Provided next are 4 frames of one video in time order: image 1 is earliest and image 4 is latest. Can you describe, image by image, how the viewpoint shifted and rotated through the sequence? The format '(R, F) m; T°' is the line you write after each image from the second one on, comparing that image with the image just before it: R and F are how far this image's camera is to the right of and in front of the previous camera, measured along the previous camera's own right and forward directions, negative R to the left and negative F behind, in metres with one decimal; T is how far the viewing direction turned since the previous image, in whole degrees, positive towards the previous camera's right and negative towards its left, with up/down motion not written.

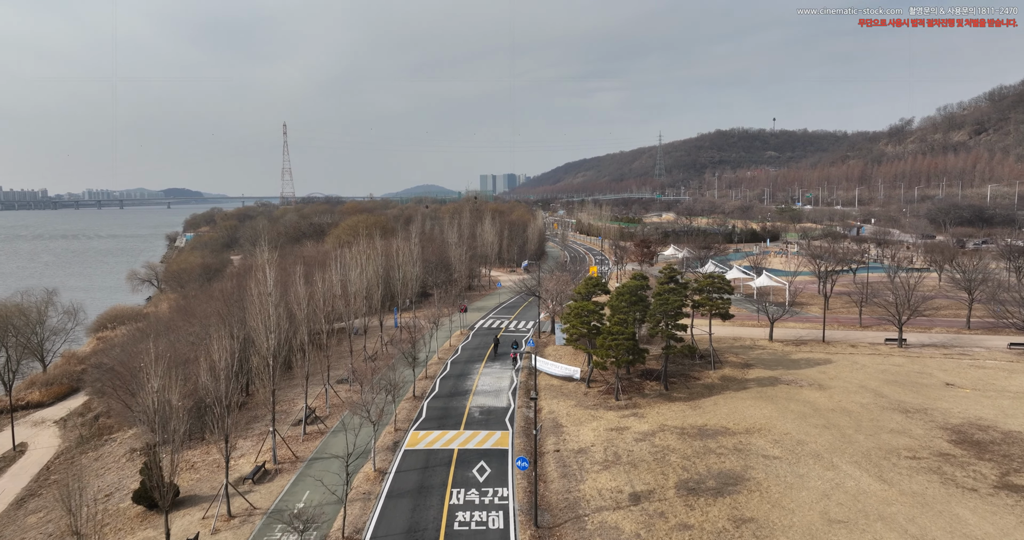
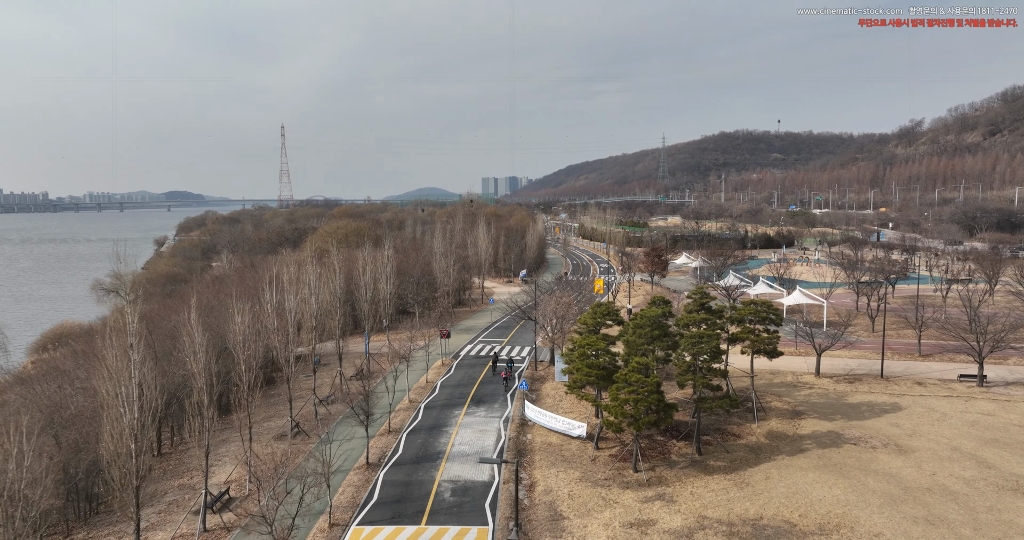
(+0.5, +7.5) m; 0°
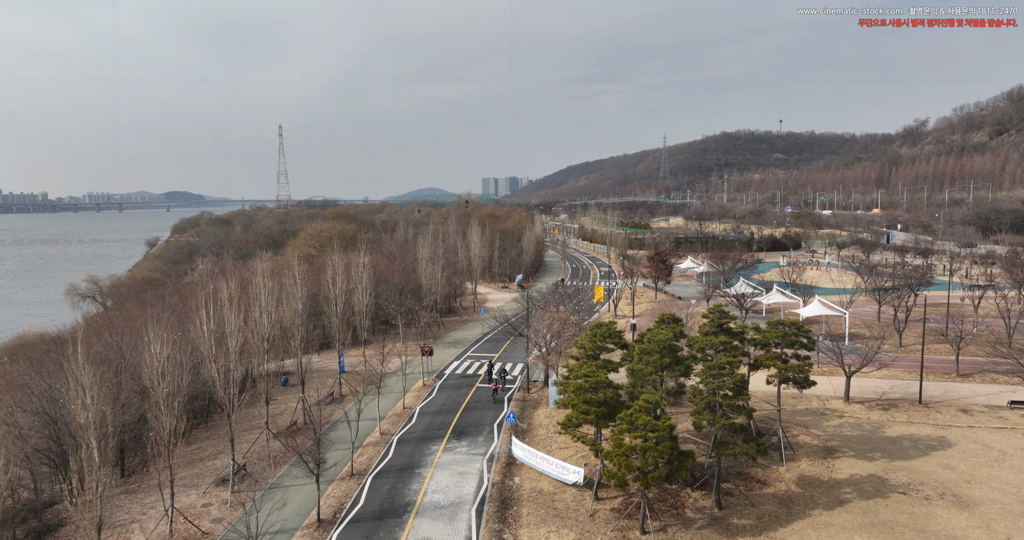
(+0.5, +4.1) m; 0°
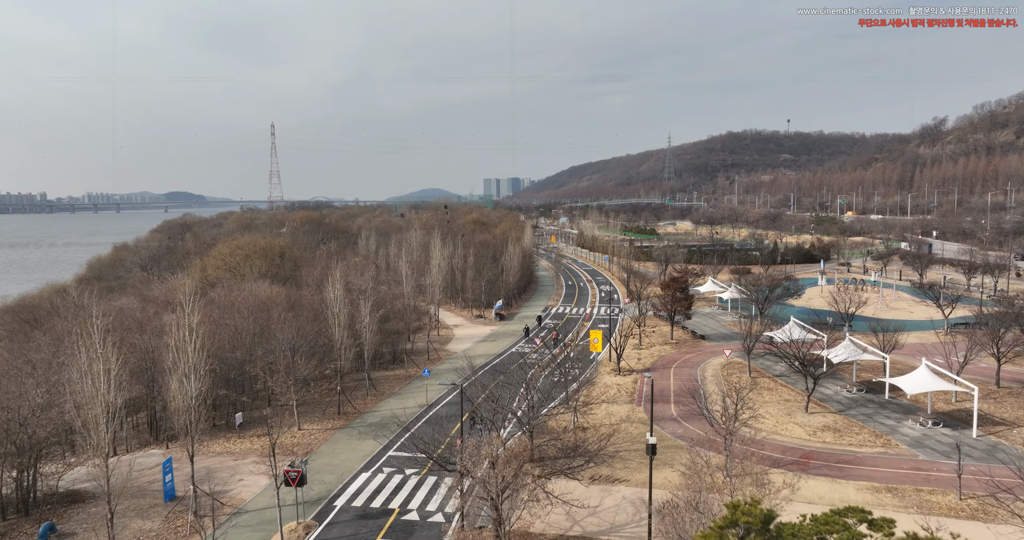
(+1.9, +14.9) m; 0°
